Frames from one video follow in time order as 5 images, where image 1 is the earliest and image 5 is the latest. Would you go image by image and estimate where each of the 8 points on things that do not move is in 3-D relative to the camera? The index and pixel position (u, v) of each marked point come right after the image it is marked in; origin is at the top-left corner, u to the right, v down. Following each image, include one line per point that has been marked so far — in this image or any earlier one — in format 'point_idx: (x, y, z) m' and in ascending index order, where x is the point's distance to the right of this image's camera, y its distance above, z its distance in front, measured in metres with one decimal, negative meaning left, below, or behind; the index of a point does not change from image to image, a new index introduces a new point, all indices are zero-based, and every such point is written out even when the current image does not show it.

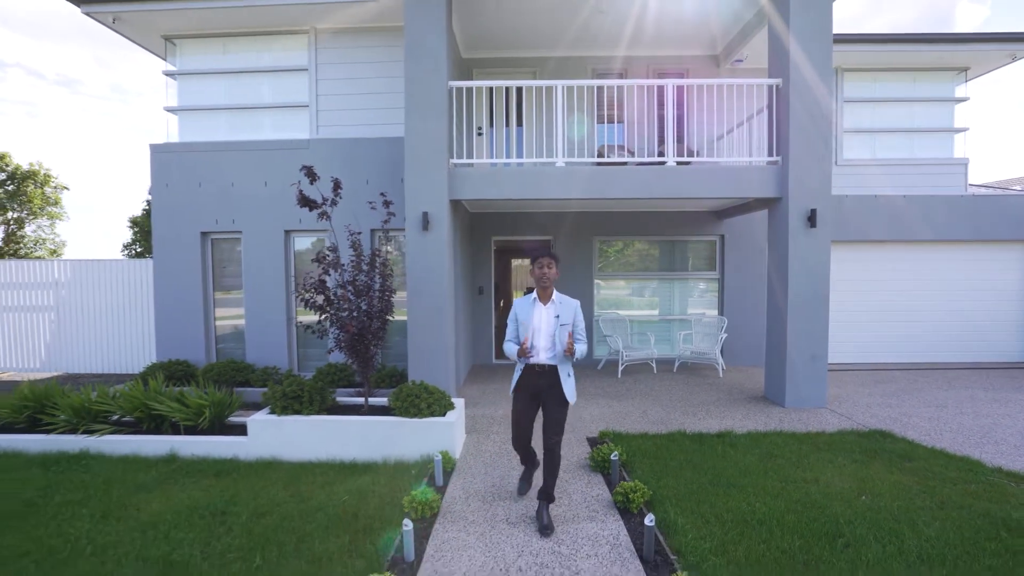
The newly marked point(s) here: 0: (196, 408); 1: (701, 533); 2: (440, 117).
0: (-3.0, -1.1, +5.0) m
1: (+1.1, -1.5, +3.2) m
2: (-0.9, +2.1, +6.4) m
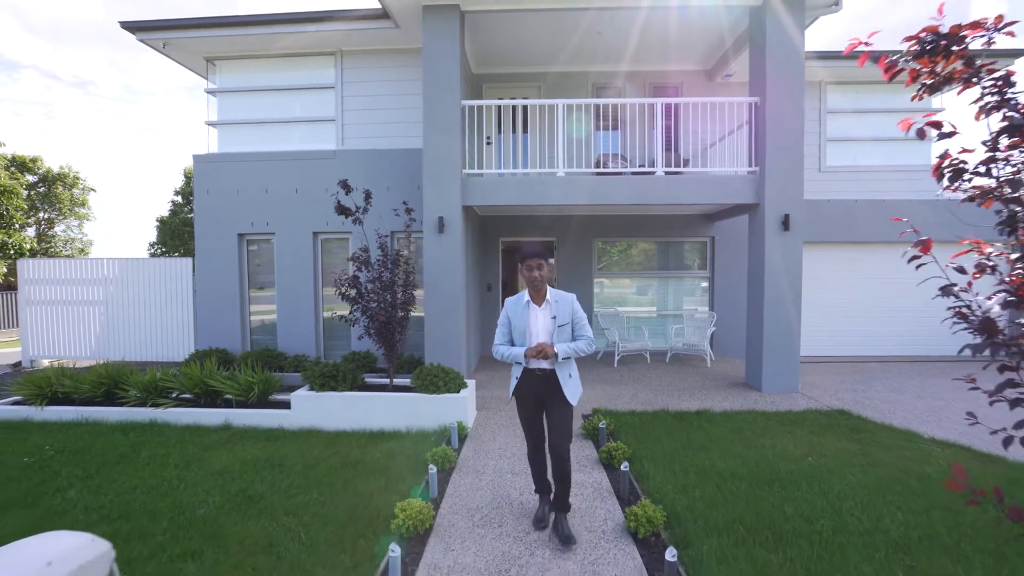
0: (-3.0, -1.1, +5.9) m
1: (+1.2, -1.4, +3.9) m
2: (-0.8, +2.2, +7.2) m
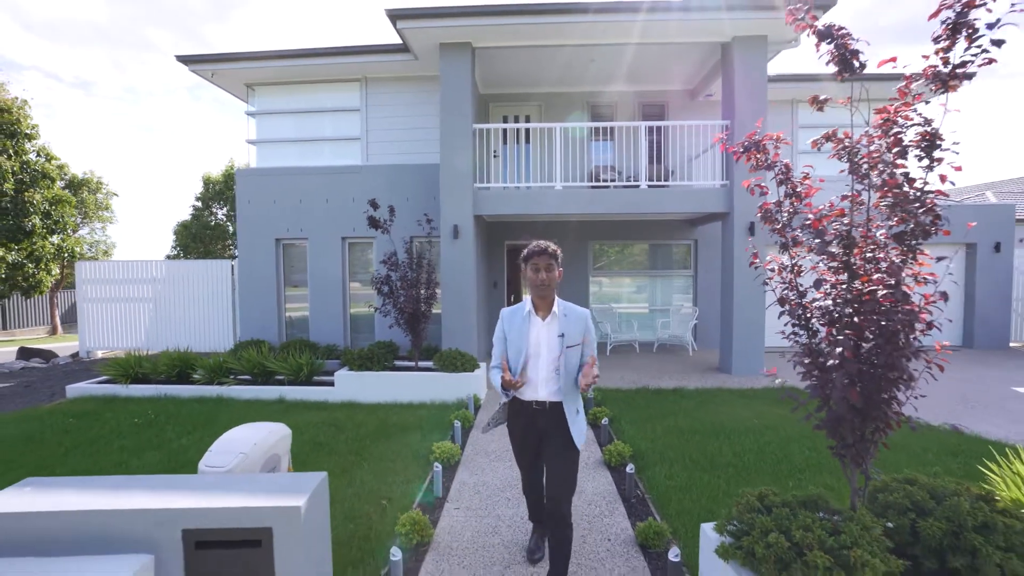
0: (-2.9, -1.0, +7.1) m
1: (+1.2, -1.4, +5.1) m
2: (-0.7, +2.2, +8.4) m
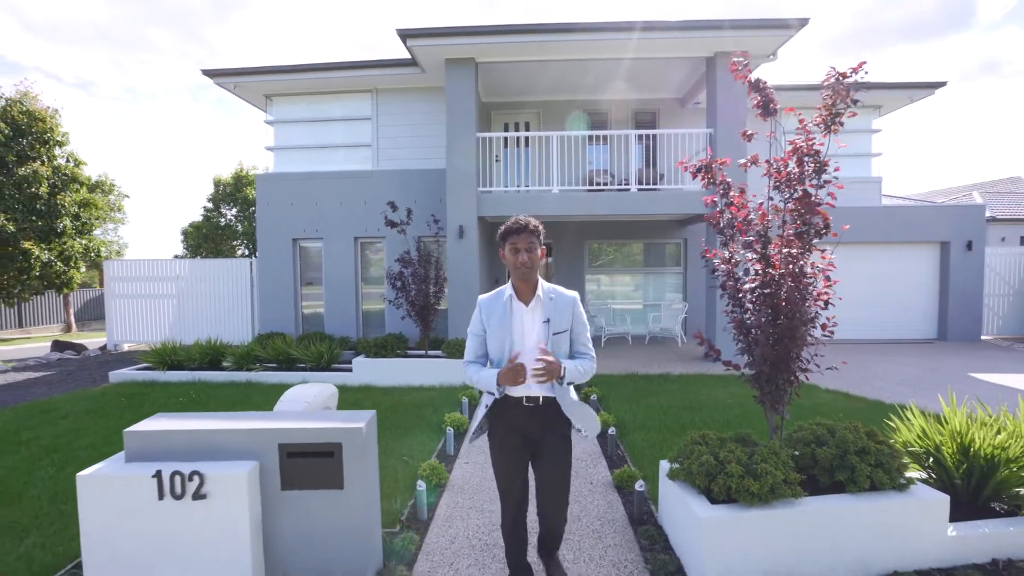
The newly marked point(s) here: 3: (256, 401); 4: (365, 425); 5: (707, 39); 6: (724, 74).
0: (-2.9, -1.0, +7.8) m
1: (+1.2, -1.3, +5.8) m
2: (-0.7, +2.3, +9.1) m
3: (-3.1, -1.4, +6.4) m
4: (-0.7, -0.7, +2.6) m
5: (+3.2, +4.1, +8.6) m
6: (+3.6, +3.7, +9.0) m
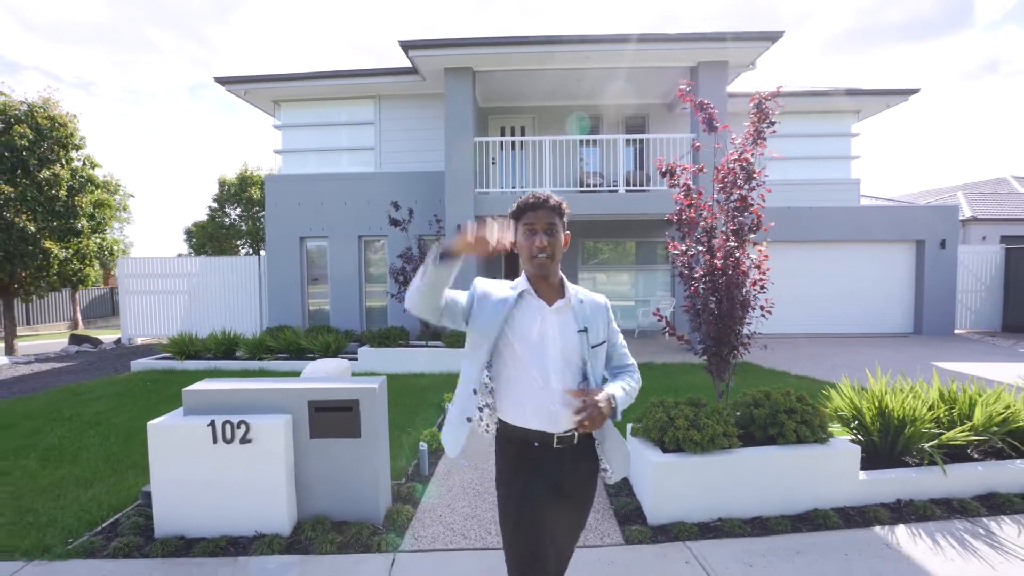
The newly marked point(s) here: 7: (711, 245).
0: (-3.0, -0.9, +8.4) m
1: (+1.2, -1.2, +6.4) m
2: (-0.8, +2.4, +9.7) m
3: (-3.2, -1.3, +7.0) m
4: (-0.8, -0.6, +3.2) m
5: (+3.1, +4.2, +9.2) m
6: (+3.5, +3.7, +9.6) m
7: (+1.3, +0.3, +3.5) m
